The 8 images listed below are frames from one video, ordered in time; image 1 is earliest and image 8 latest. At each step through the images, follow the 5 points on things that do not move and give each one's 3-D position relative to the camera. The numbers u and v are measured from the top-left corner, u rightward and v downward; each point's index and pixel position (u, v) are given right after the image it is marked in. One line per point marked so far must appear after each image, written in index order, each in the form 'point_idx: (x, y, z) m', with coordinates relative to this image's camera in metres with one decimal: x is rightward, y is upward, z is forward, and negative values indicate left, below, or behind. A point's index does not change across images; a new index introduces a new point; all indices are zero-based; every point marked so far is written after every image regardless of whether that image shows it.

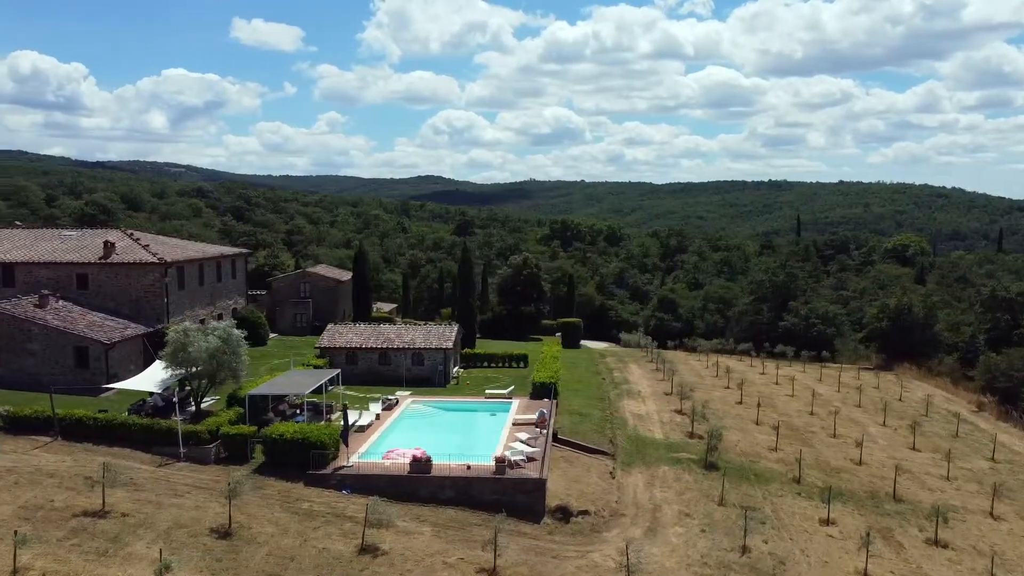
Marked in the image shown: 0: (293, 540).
0: (-5.3, -6.1, +19.6) m
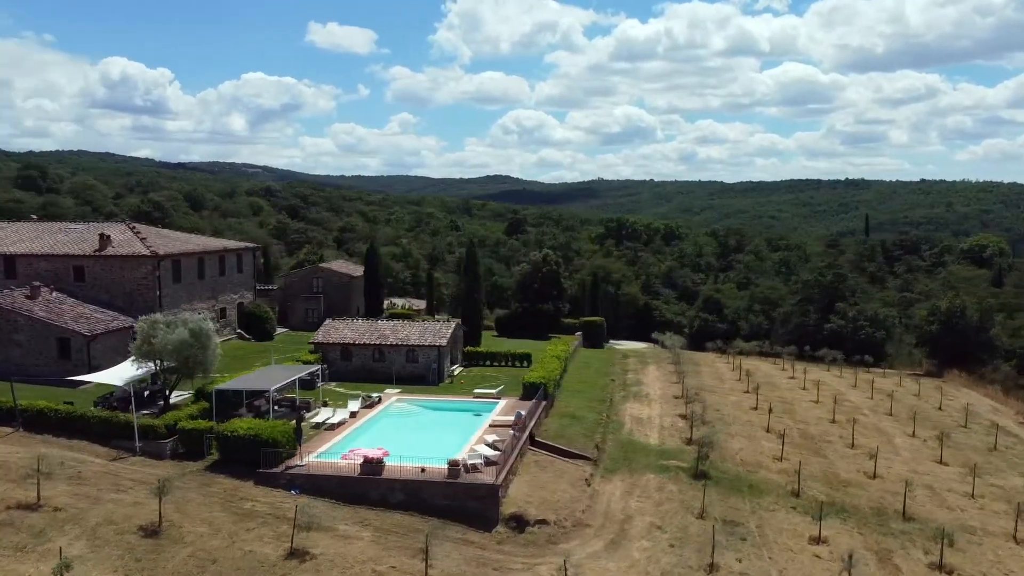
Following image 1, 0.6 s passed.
0: (-6.8, -5.9, +18.9) m
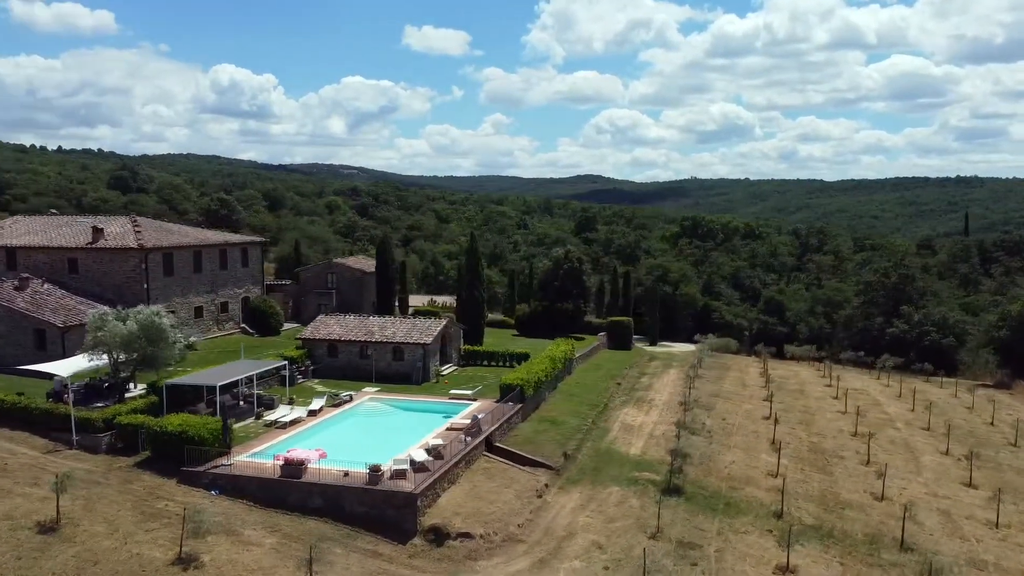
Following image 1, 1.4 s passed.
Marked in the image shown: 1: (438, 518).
0: (-8.9, -5.7, +18.1) m
1: (-1.8, -5.7, +20.0) m
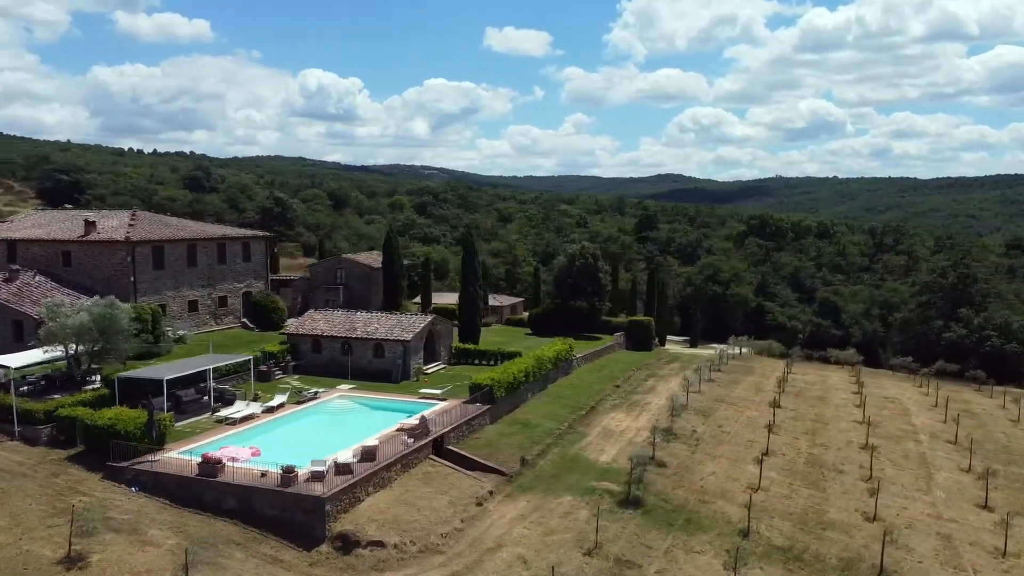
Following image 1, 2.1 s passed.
0: (-11.0, -5.4, +17.6) m
1: (-3.7, -5.5, +18.8) m
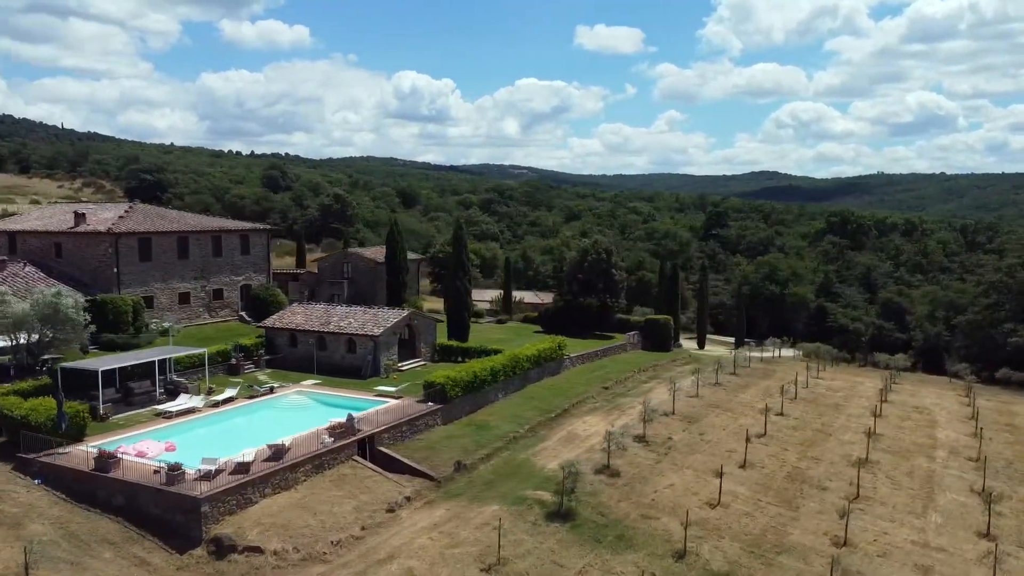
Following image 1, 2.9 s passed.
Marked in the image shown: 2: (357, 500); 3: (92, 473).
0: (-13.5, -5.1, +17.4) m
1: (-6.1, -5.3, +17.8) m
2: (-3.8, -5.2, +19.9) m
3: (-9.9, -4.4, +19.1) m
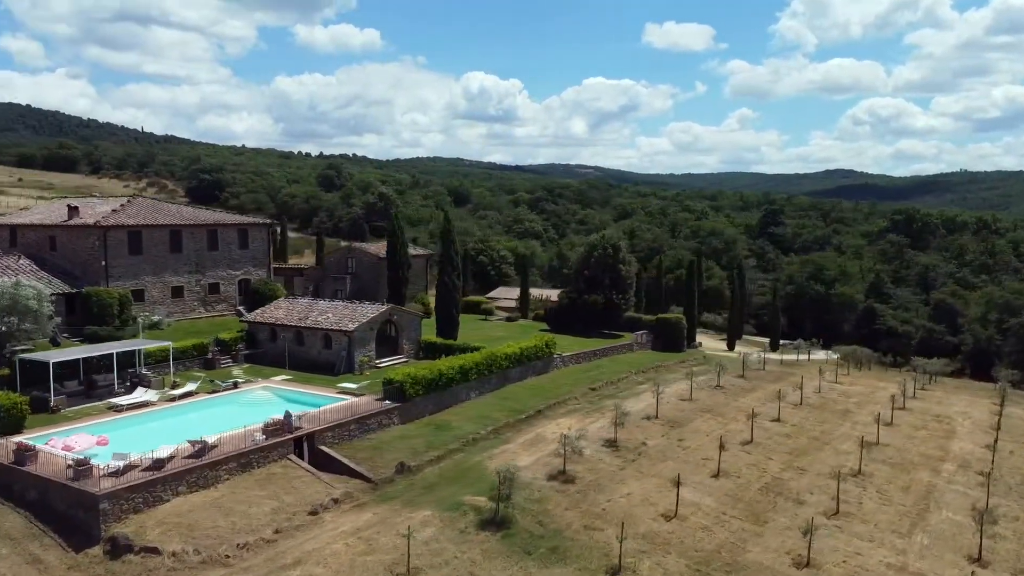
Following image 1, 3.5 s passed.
0: (-15.3, -4.9, +17.3) m
1: (-8.0, -5.0, +17.1) m
2: (-5.5, -5.0, +19.0) m
3: (-11.6, -4.1, +18.8) m
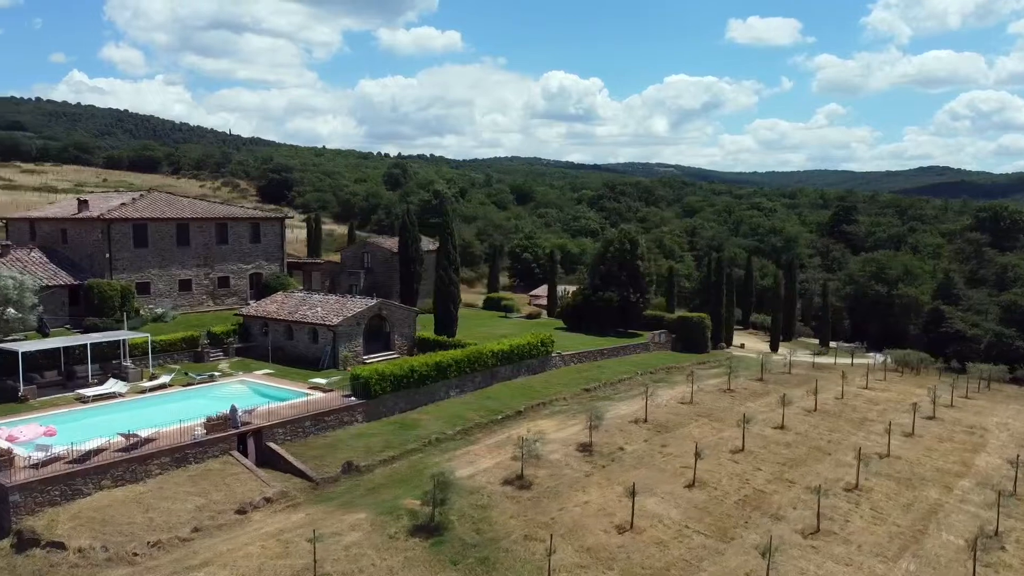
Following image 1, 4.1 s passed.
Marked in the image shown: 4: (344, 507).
0: (-16.9, -4.6, +17.6) m
1: (-9.6, -4.8, +16.7) m
2: (-6.9, -4.8, +18.4) m
3: (-13.1, -3.8, +18.7) m
4: (-3.9, -5.2, +19.0) m
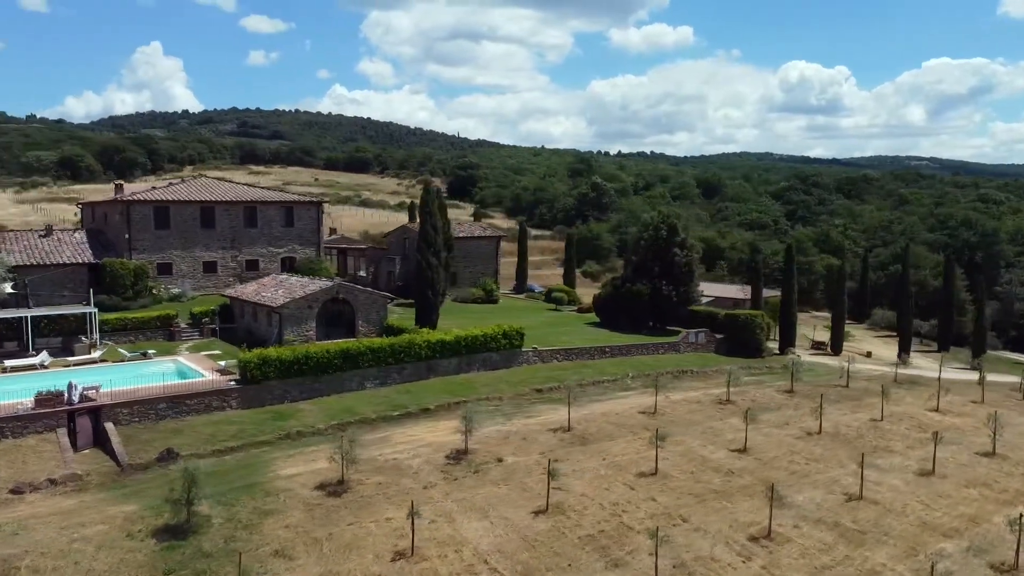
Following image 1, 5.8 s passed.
0: (-21.2, -3.6, +19.7) m
1: (-14.4, -4.0, +16.8) m
2: (-11.4, -4.1, +17.7) m
3: (-17.2, -3.0, +19.7) m
4: (-8.3, -4.5, +17.5) m
